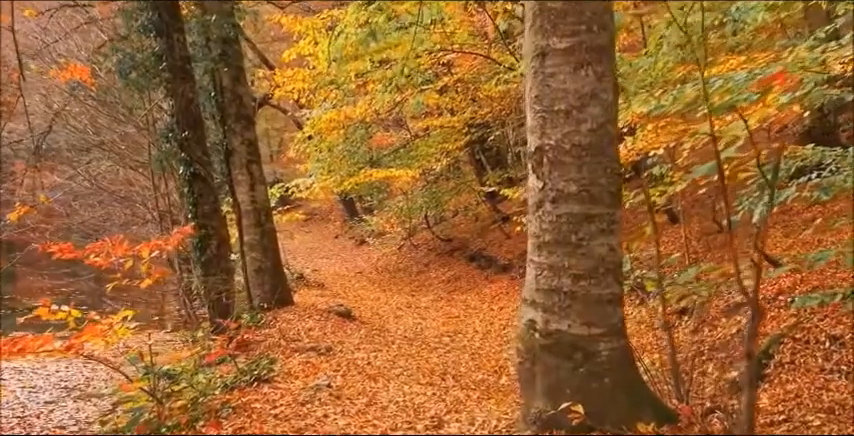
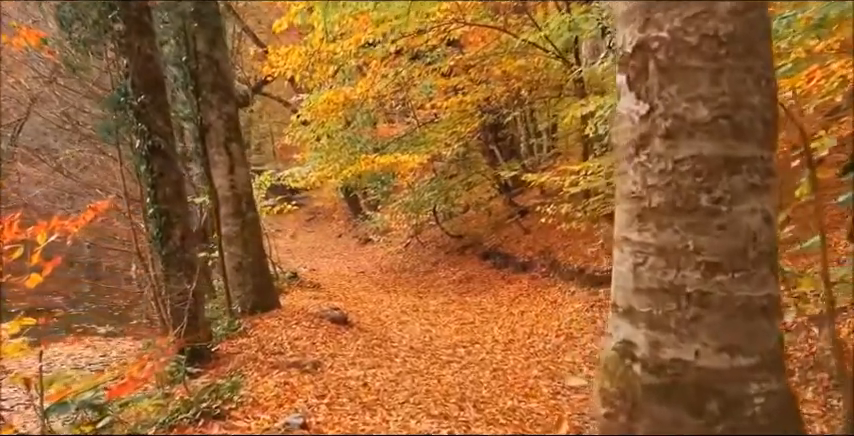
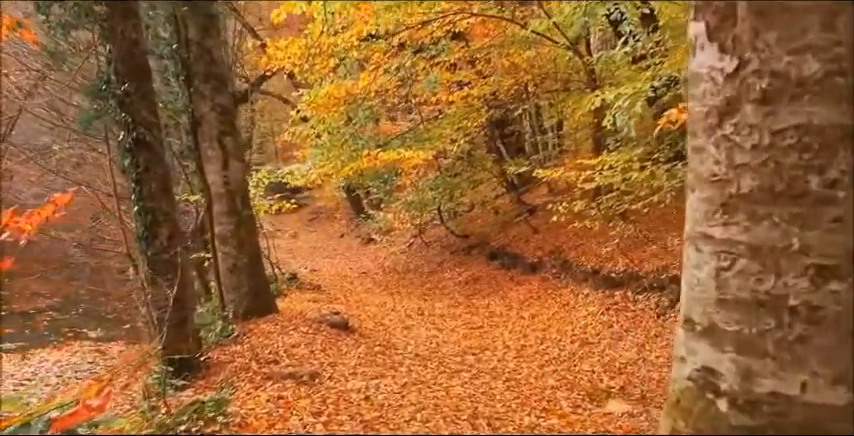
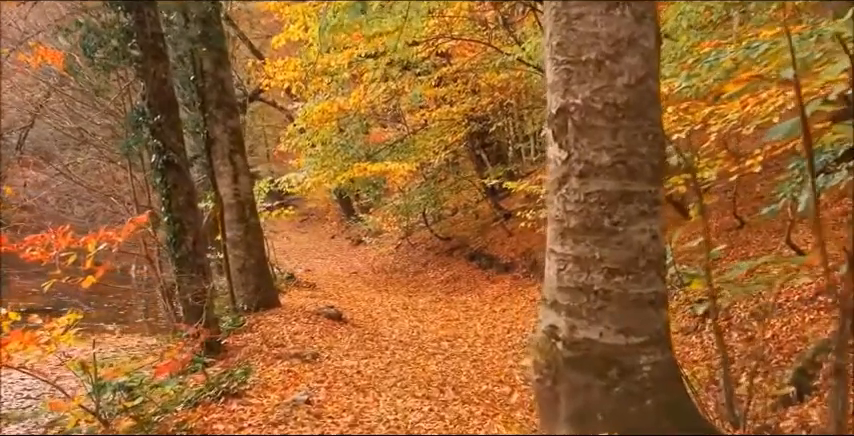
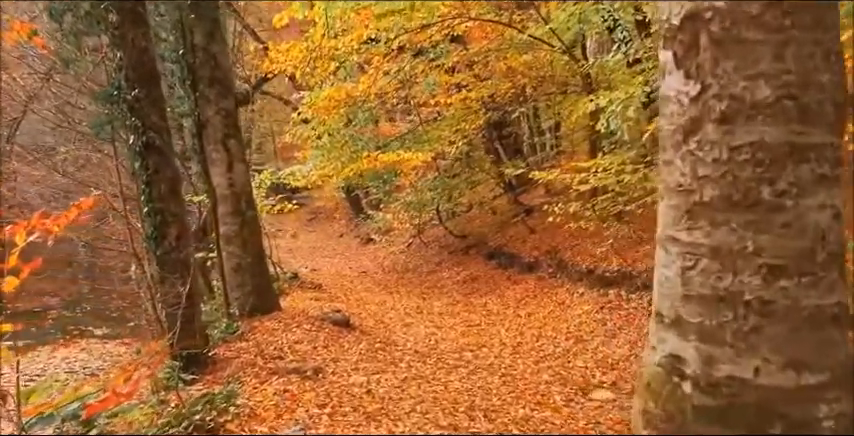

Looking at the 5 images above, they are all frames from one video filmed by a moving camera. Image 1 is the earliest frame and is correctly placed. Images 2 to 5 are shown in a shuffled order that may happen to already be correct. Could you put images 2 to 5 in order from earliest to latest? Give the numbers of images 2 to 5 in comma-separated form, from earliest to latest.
4, 2, 5, 3
